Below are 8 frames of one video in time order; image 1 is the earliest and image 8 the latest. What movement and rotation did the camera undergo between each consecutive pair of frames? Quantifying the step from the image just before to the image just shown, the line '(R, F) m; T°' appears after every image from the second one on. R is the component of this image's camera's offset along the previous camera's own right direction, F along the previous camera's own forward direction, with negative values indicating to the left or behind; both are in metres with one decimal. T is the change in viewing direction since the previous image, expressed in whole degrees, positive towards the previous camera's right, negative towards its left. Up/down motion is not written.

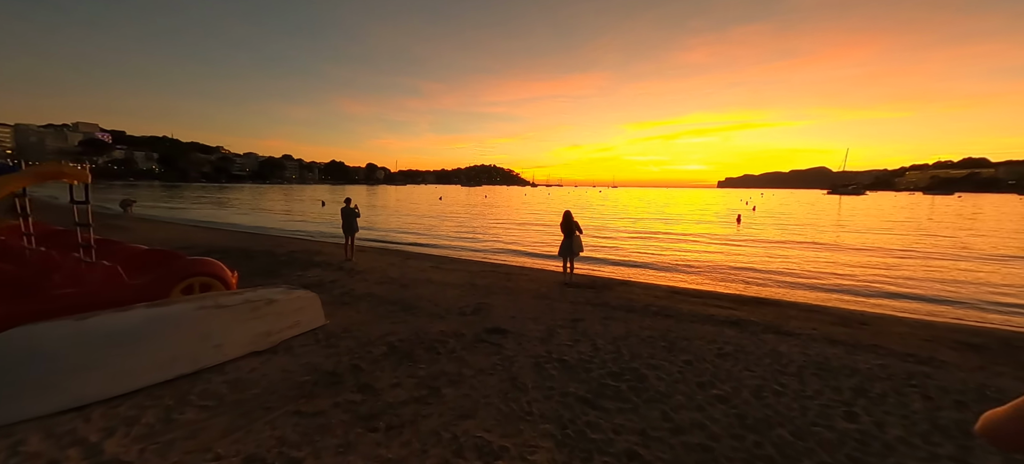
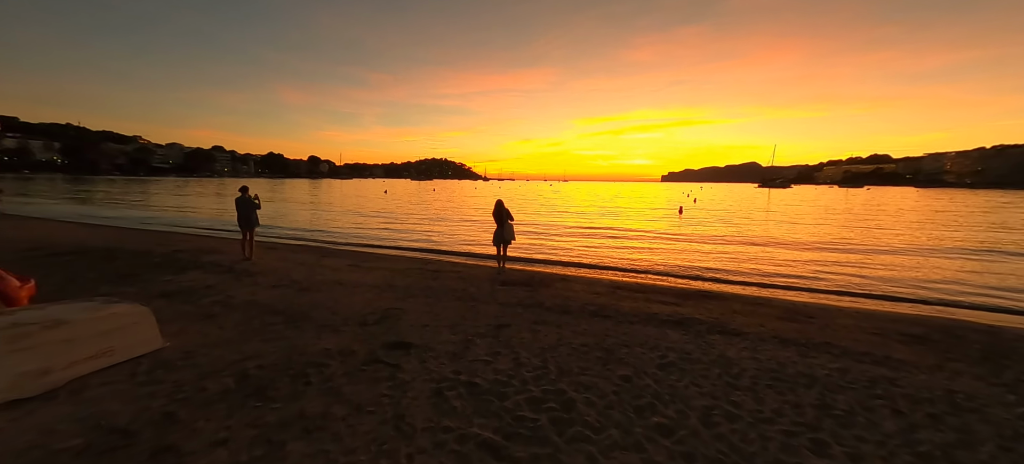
(+0.8, +1.6) m; +7°
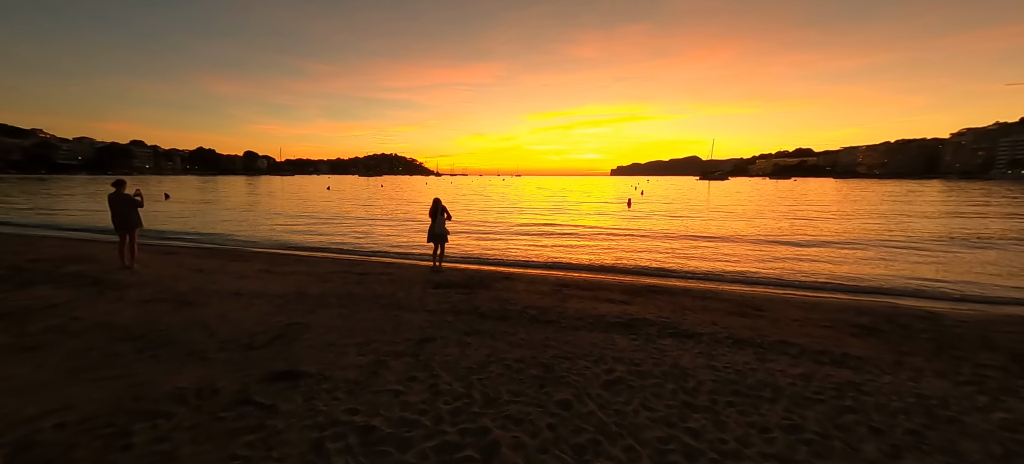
(+0.6, +1.2) m; +6°
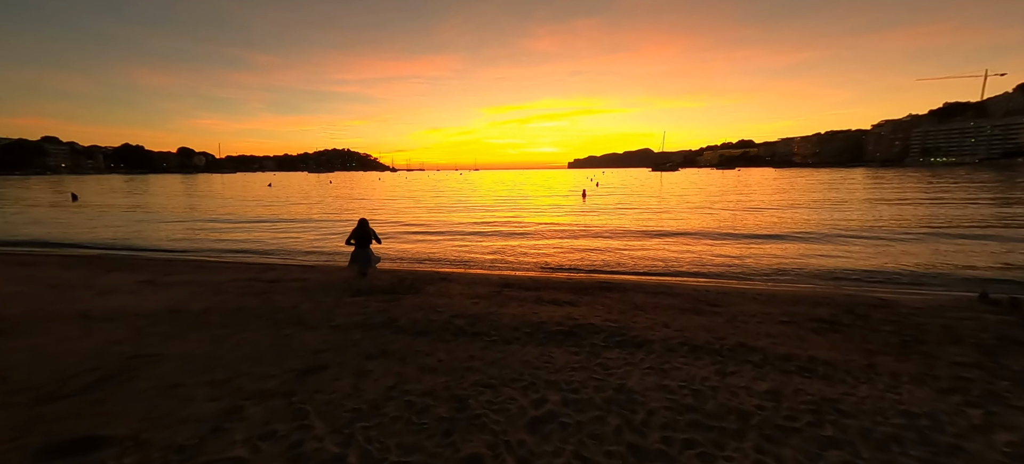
(+0.7, +1.3) m; +6°
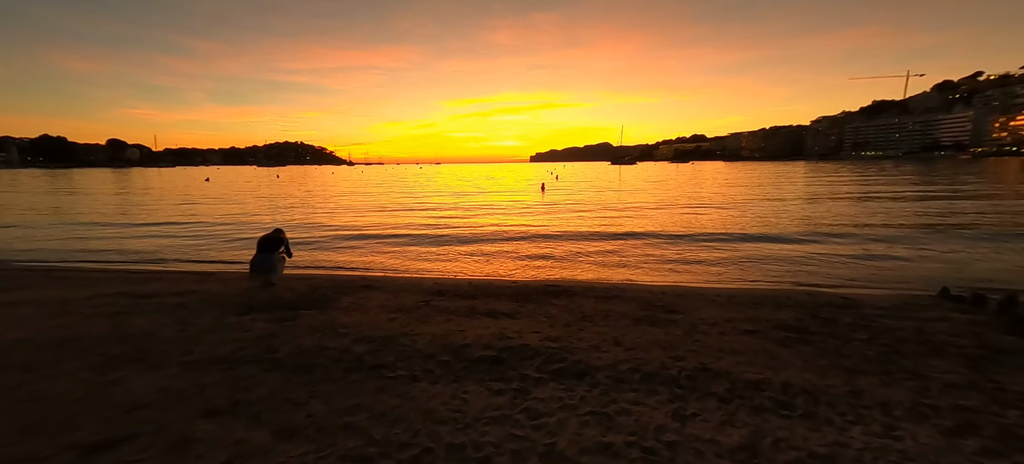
(+0.7, +1.4) m; +5°
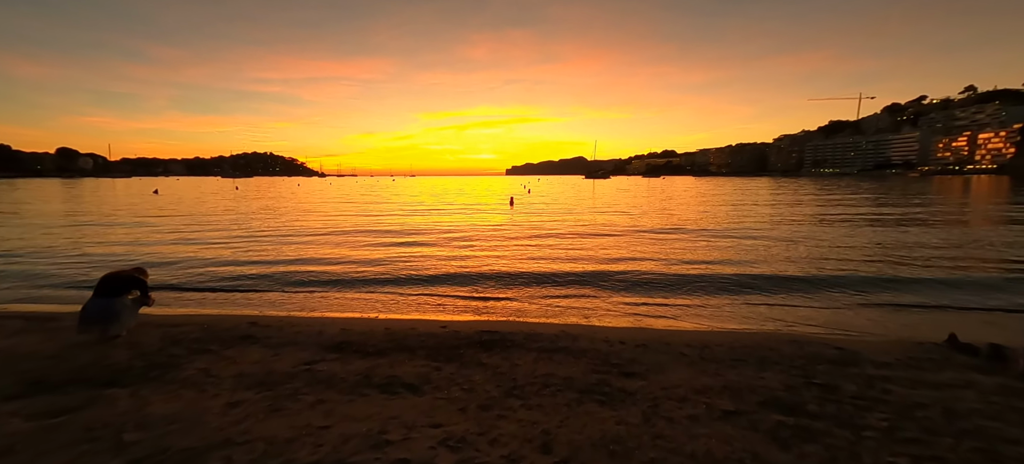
(+1.0, +1.9) m; +3°
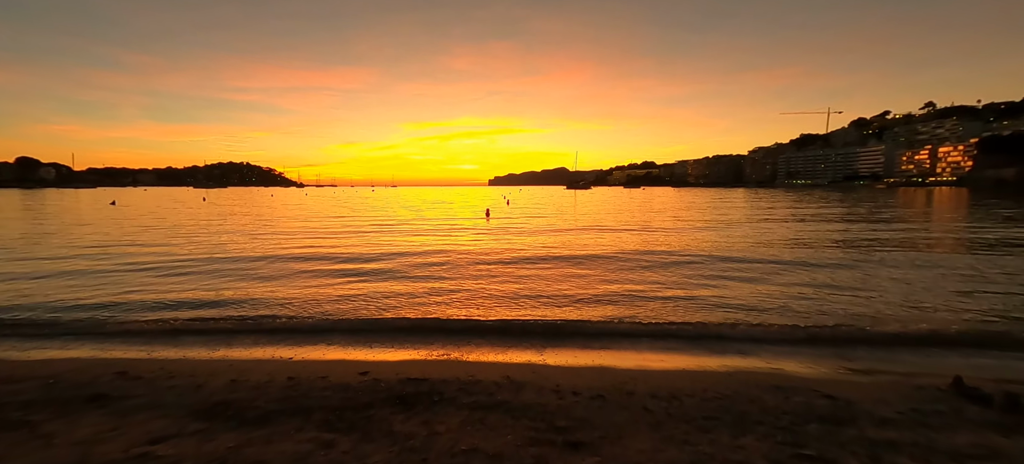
(+0.8, +1.3) m; +2°
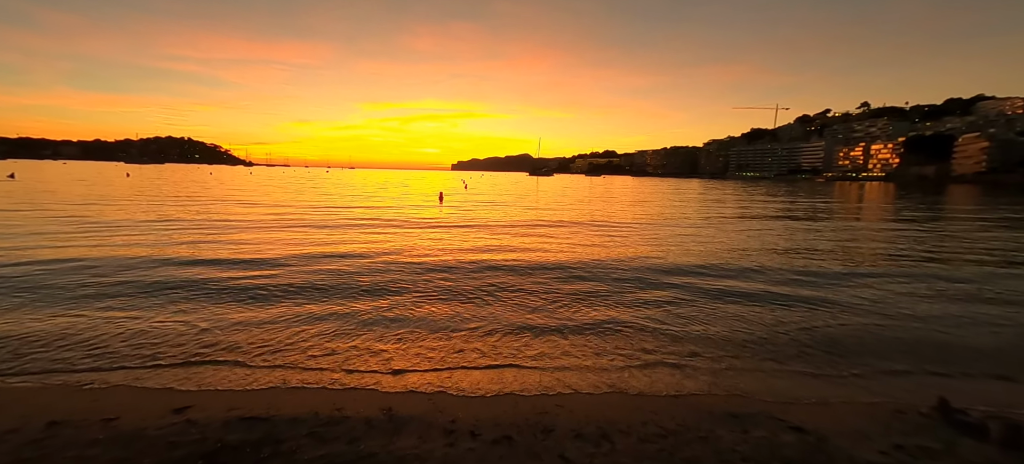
(+1.0, +1.8) m; +5°
